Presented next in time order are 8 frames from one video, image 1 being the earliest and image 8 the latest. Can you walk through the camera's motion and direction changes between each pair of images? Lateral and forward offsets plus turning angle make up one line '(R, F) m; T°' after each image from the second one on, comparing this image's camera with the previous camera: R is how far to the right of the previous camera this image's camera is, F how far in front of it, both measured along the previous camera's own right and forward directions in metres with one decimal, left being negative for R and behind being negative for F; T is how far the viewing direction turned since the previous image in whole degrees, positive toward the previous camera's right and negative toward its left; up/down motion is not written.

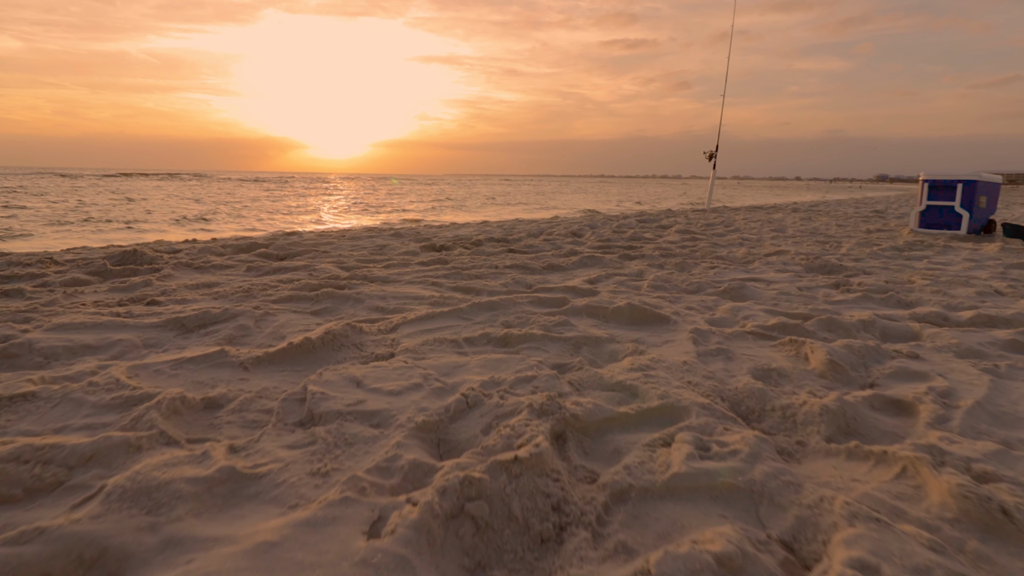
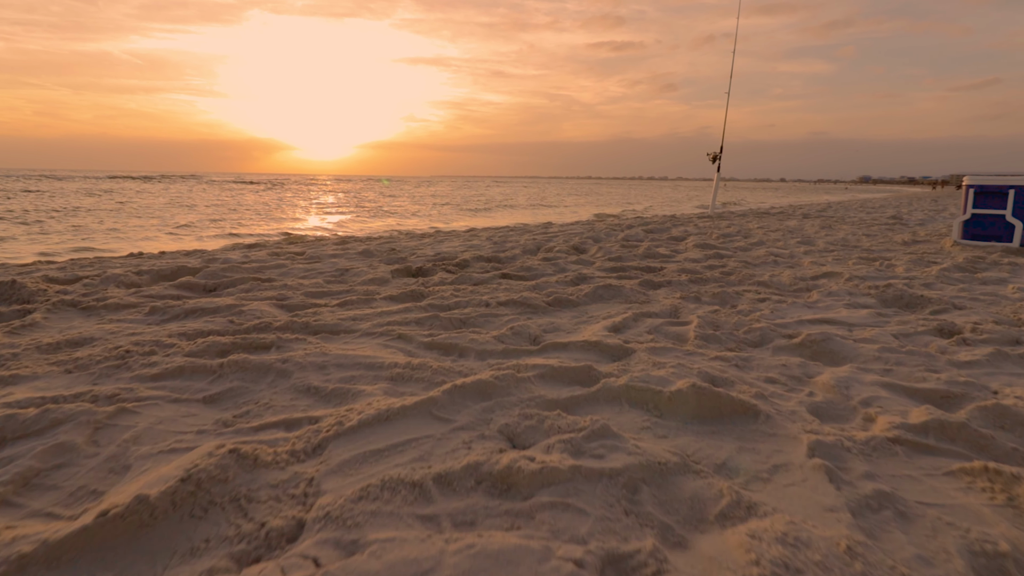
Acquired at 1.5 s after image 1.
(0.0, +0.8) m; +1°
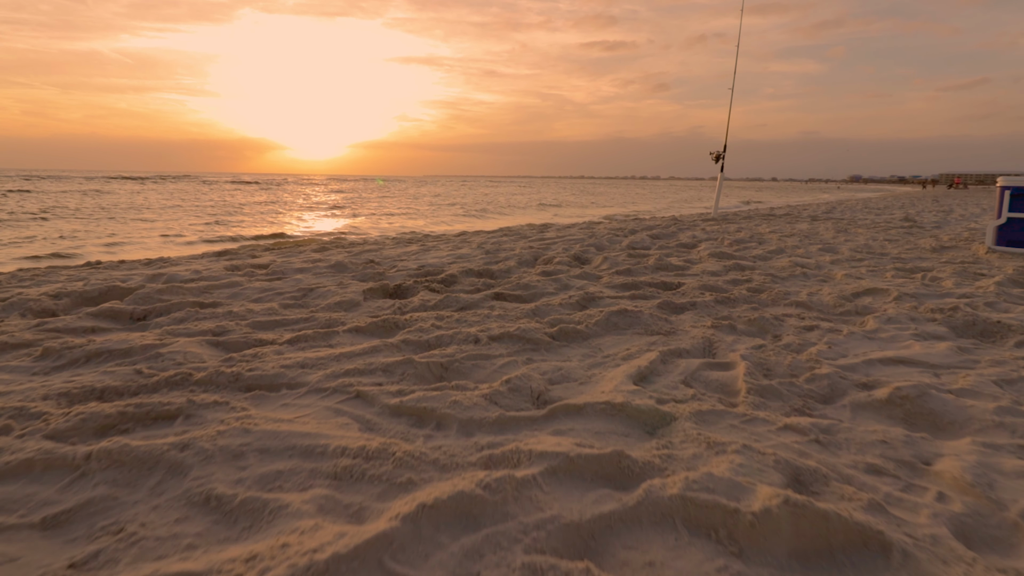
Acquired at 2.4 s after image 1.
(0.0, +0.5) m; +1°
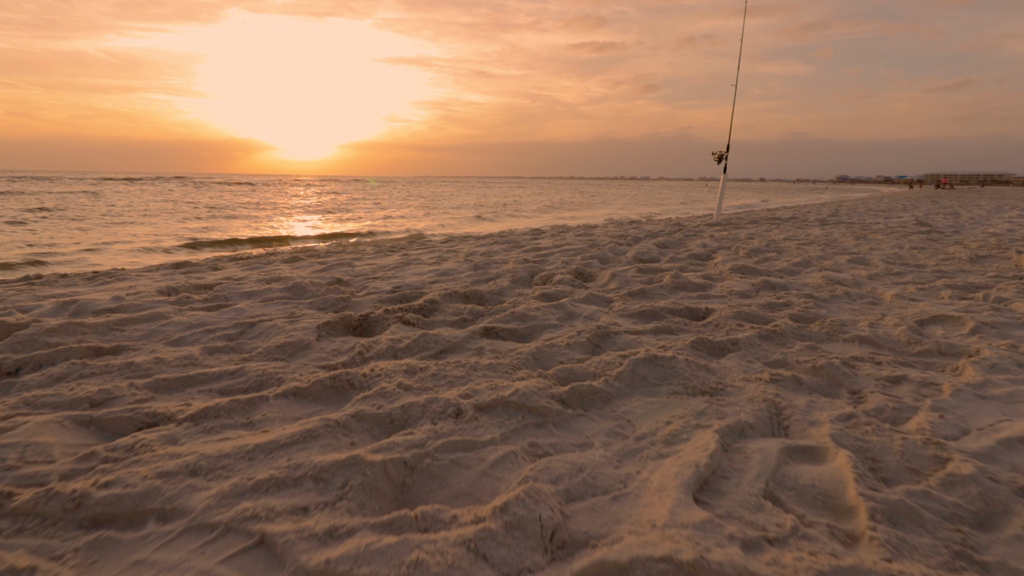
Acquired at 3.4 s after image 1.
(0.0, +0.6) m; +1°
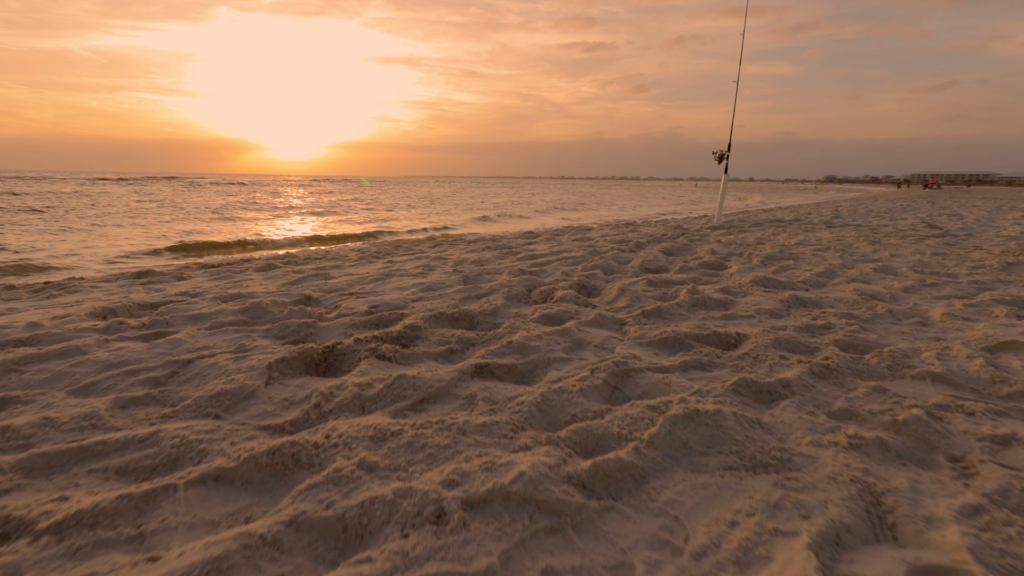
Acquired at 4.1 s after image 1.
(0.0, +0.4) m; +1°
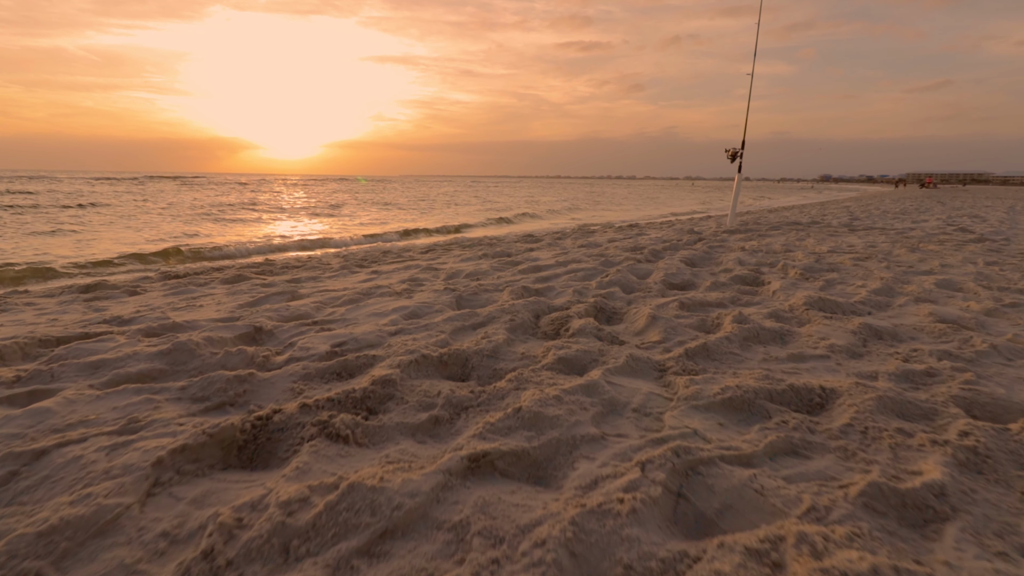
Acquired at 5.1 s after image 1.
(0.0, +0.6) m; 0°
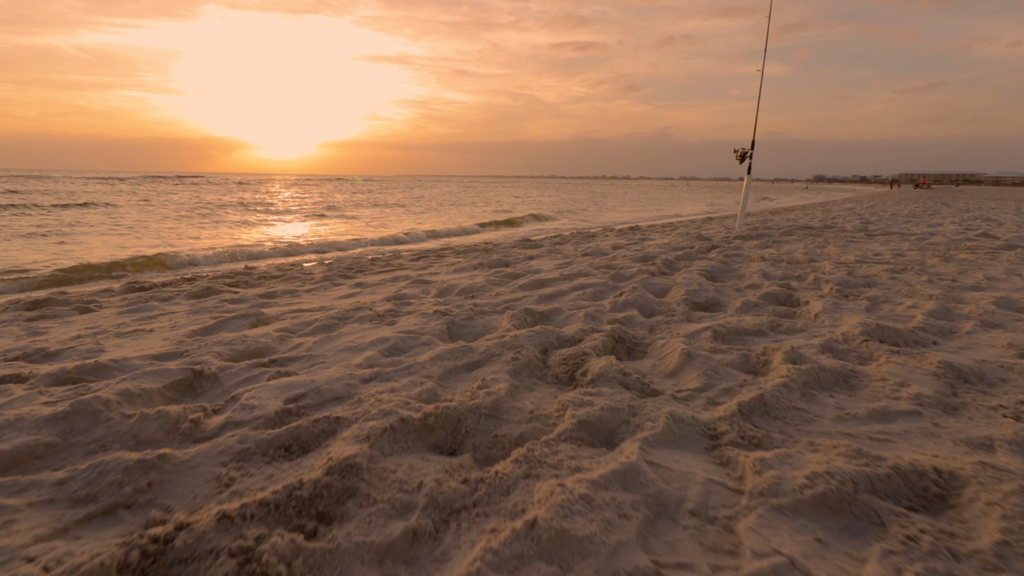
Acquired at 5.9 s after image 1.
(0.0, +0.5) m; 0°
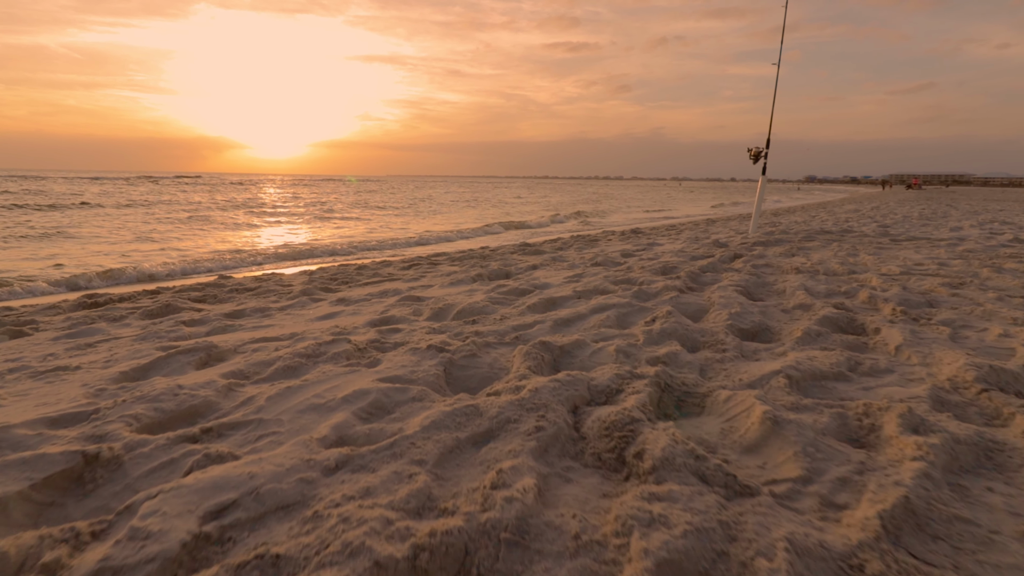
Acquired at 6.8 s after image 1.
(-0.1, +0.5) m; +1°
